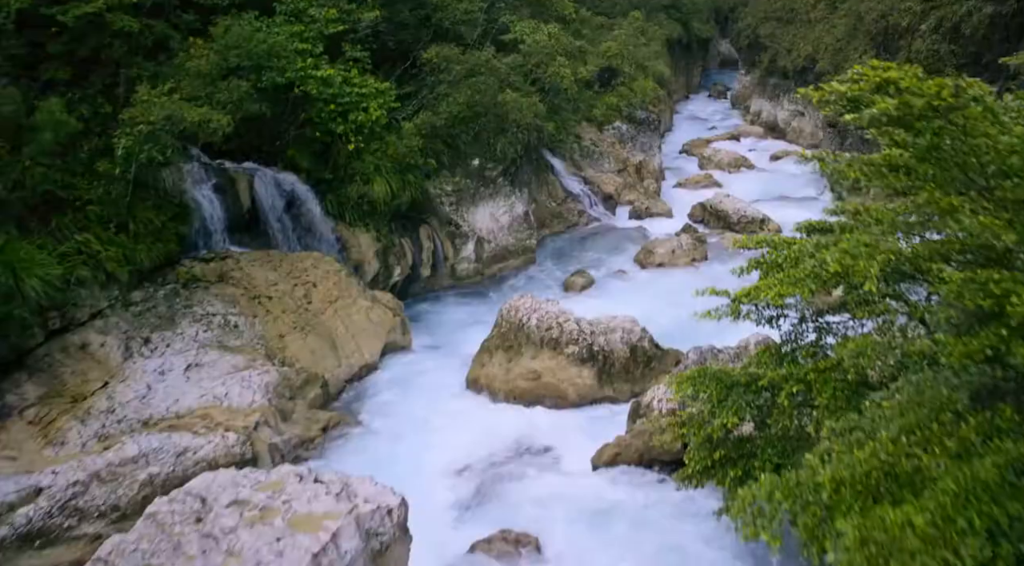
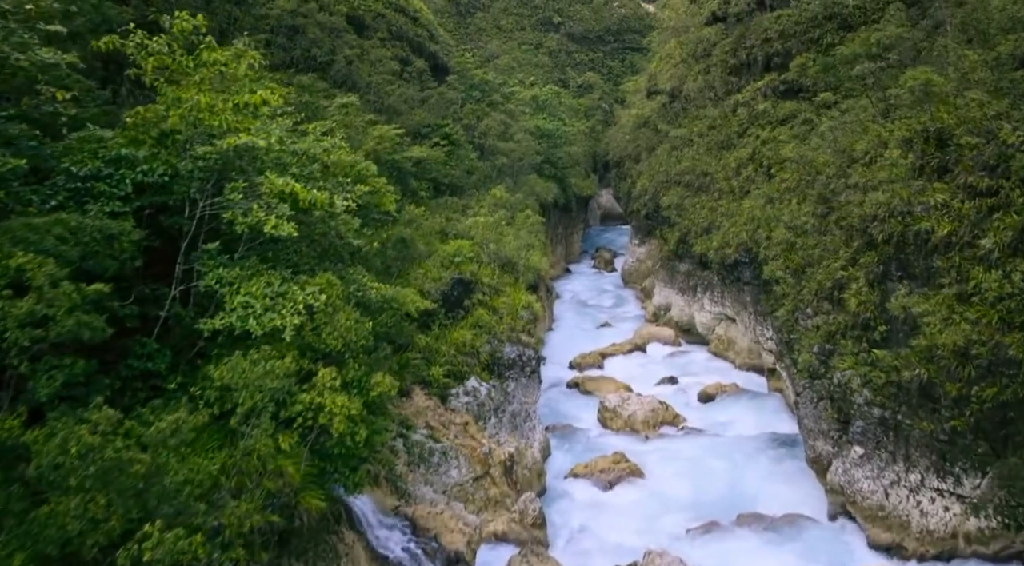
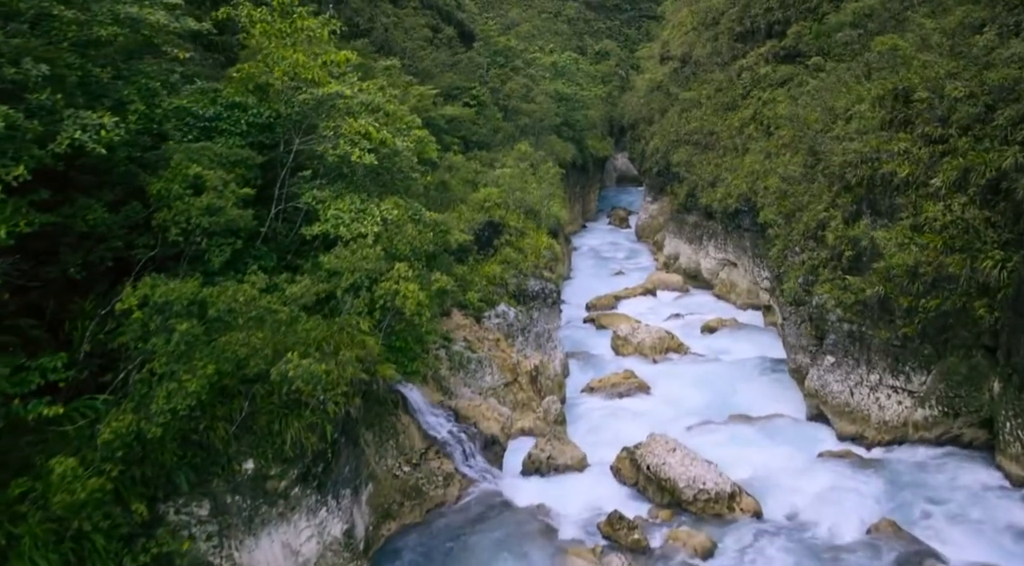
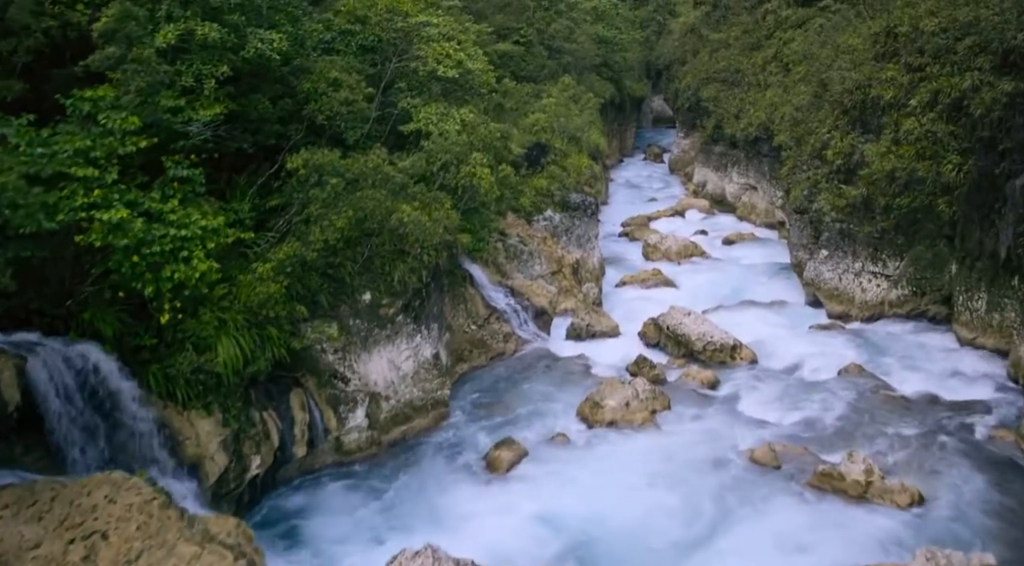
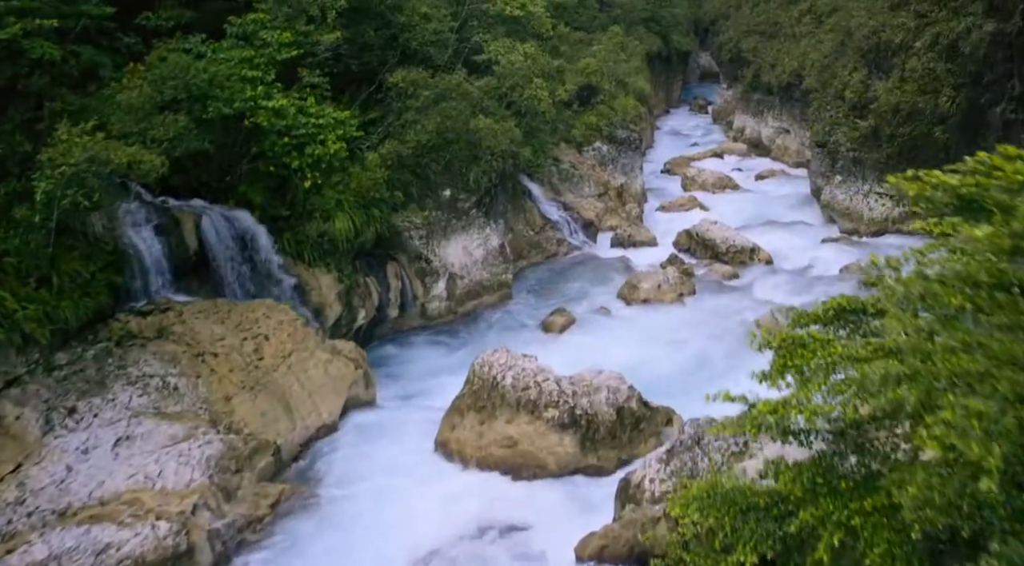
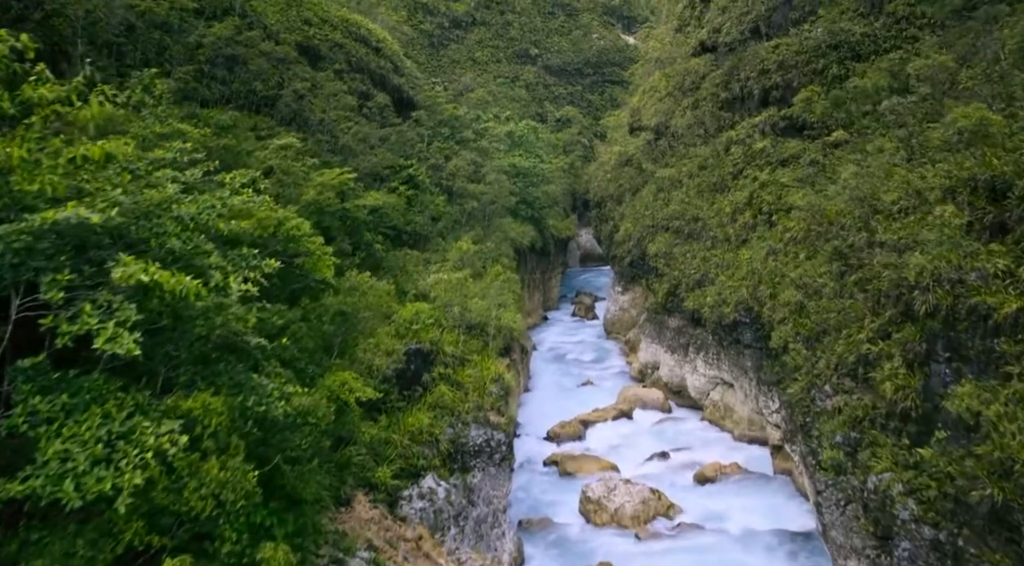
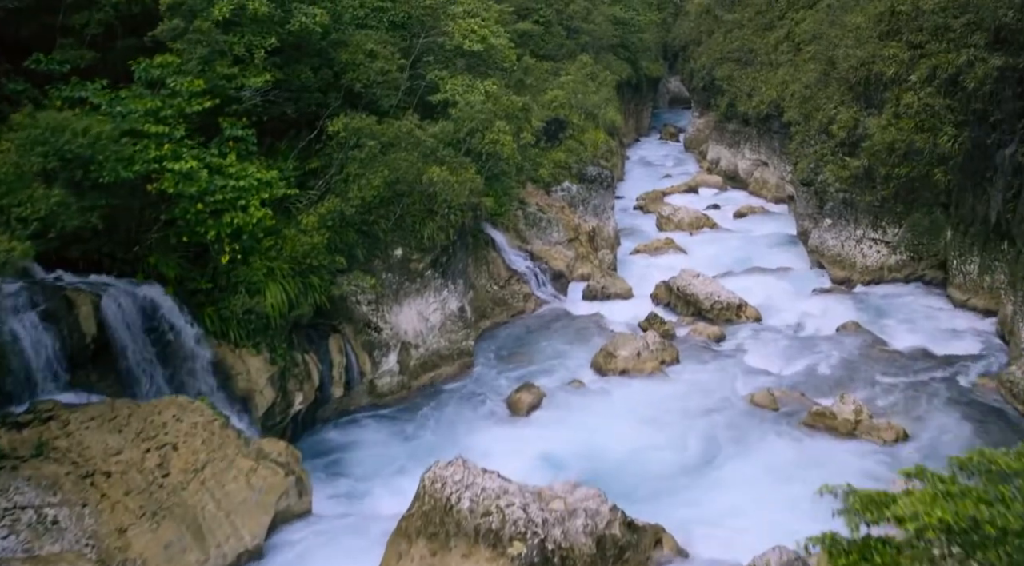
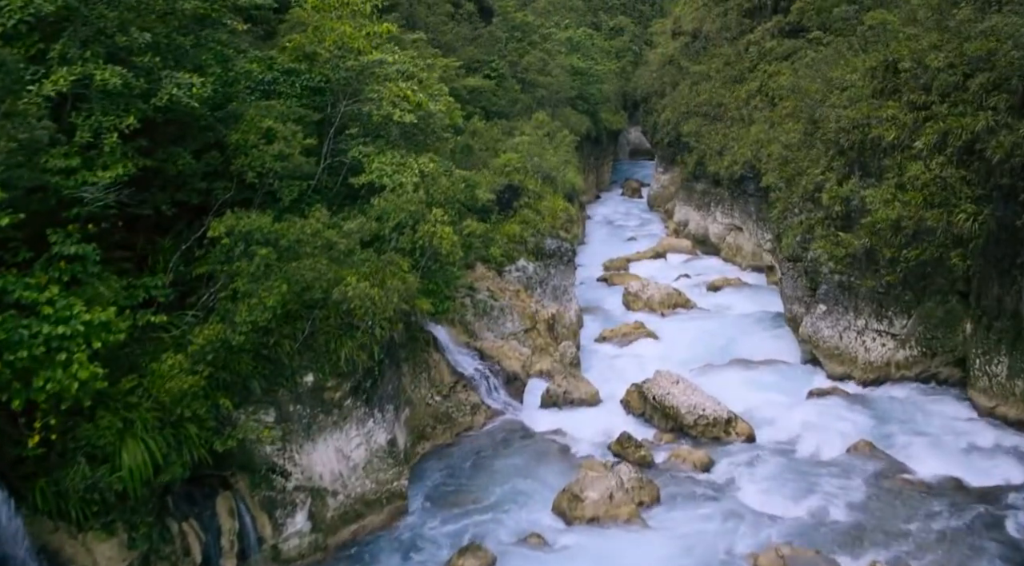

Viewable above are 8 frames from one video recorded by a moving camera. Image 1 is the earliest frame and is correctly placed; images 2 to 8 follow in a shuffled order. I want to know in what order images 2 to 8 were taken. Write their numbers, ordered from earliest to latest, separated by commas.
5, 7, 4, 8, 3, 2, 6
